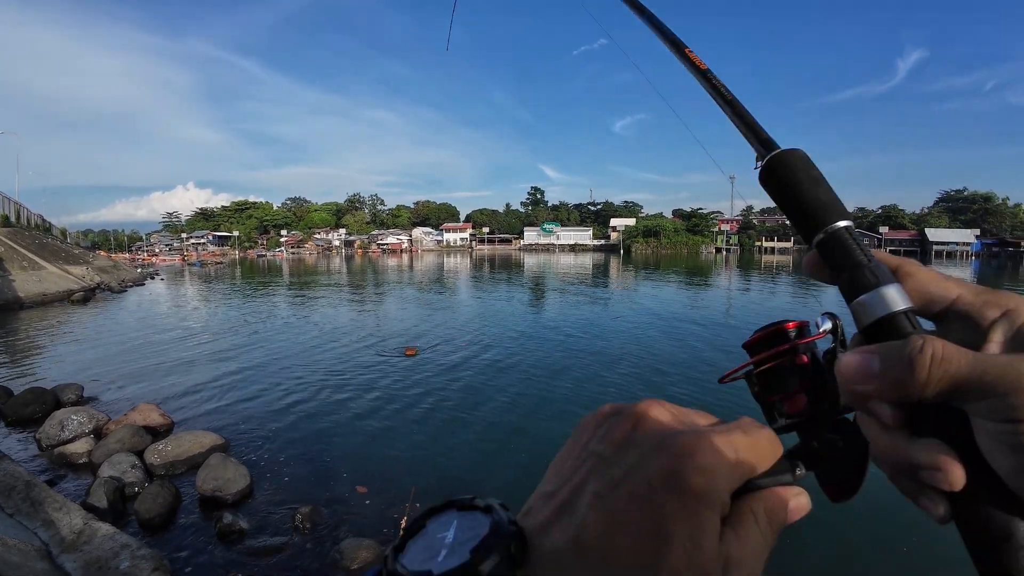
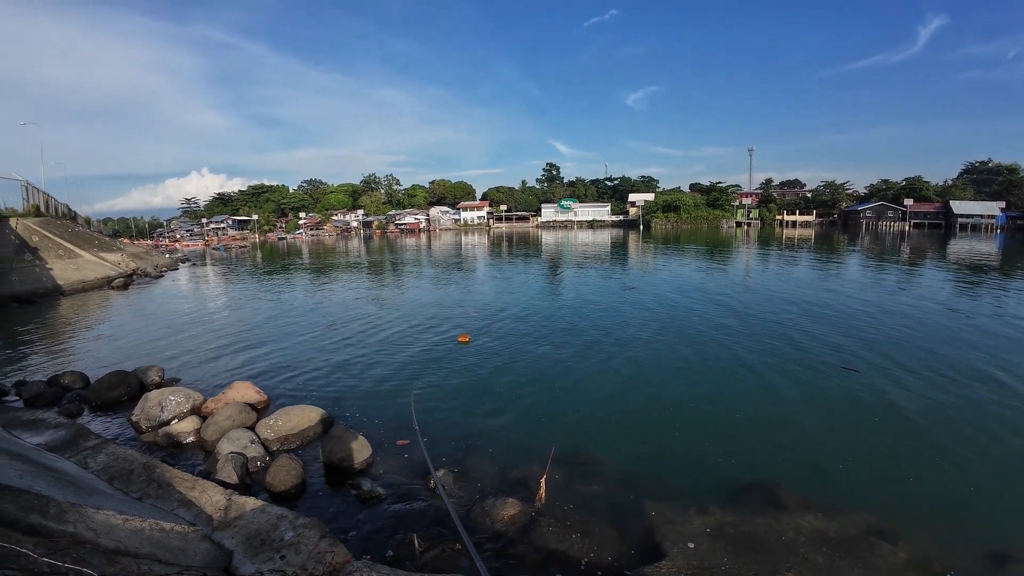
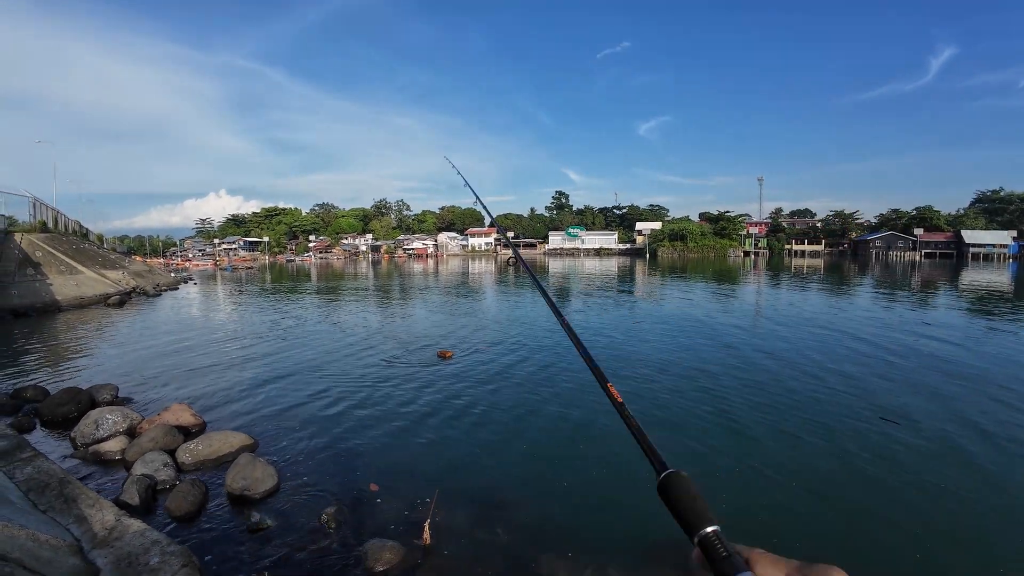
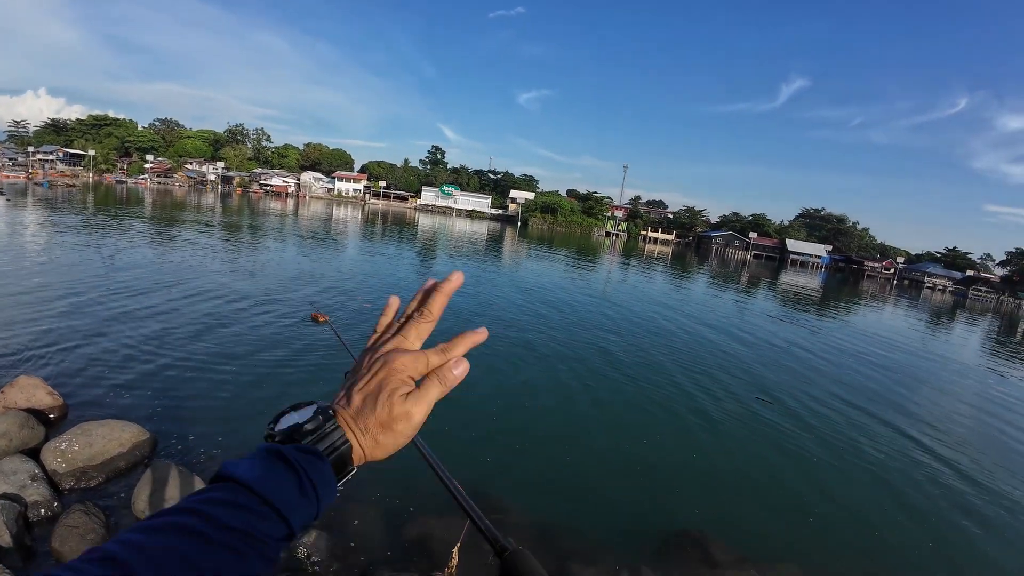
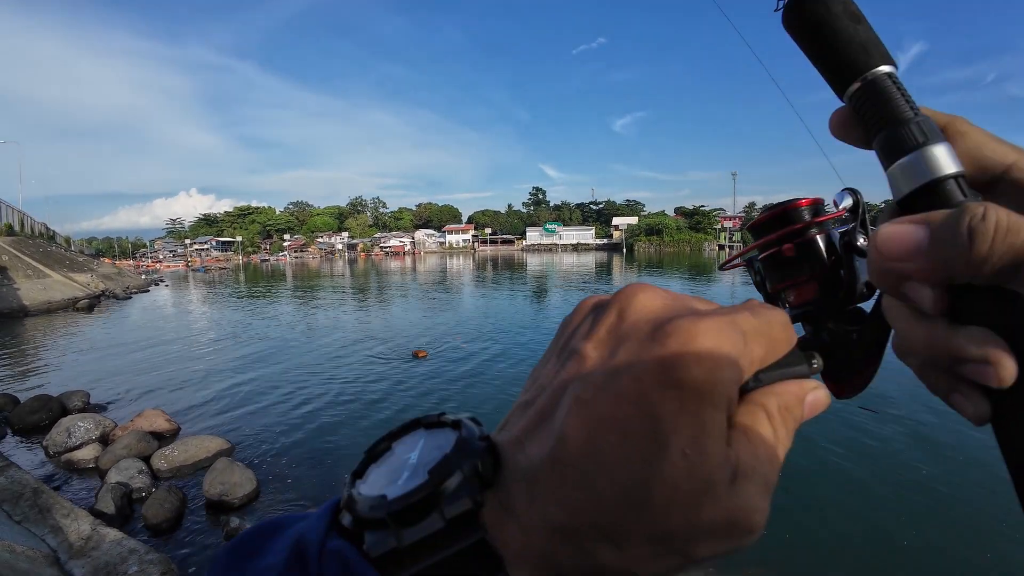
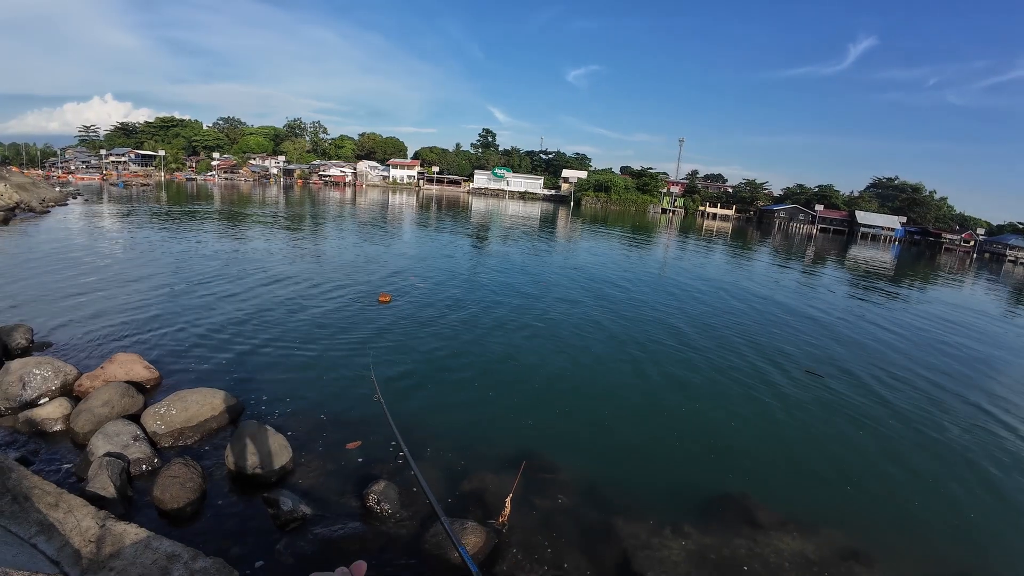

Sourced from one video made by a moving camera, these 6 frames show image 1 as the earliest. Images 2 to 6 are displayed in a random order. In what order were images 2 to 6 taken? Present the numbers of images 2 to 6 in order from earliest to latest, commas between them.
5, 3, 4, 6, 2
